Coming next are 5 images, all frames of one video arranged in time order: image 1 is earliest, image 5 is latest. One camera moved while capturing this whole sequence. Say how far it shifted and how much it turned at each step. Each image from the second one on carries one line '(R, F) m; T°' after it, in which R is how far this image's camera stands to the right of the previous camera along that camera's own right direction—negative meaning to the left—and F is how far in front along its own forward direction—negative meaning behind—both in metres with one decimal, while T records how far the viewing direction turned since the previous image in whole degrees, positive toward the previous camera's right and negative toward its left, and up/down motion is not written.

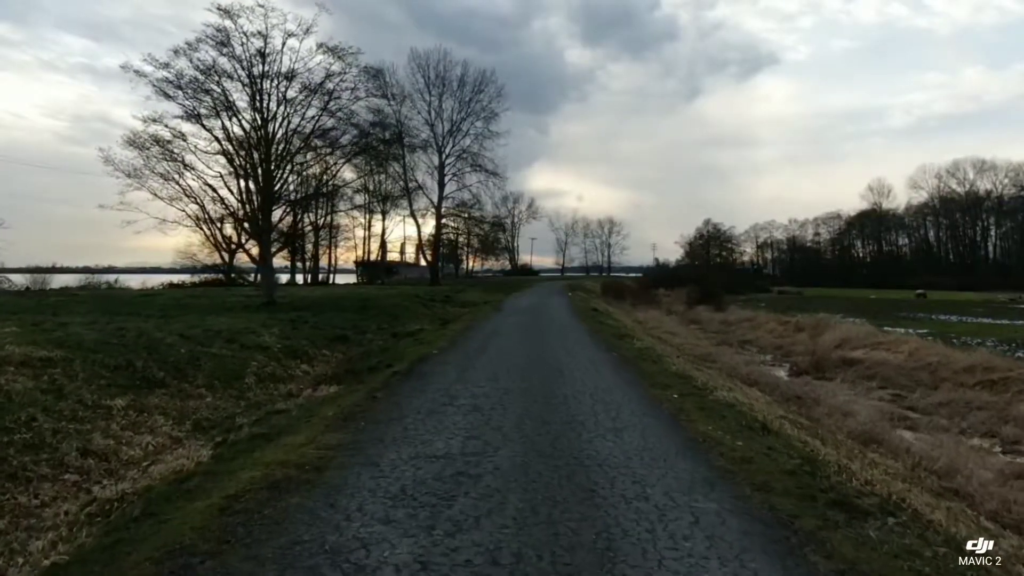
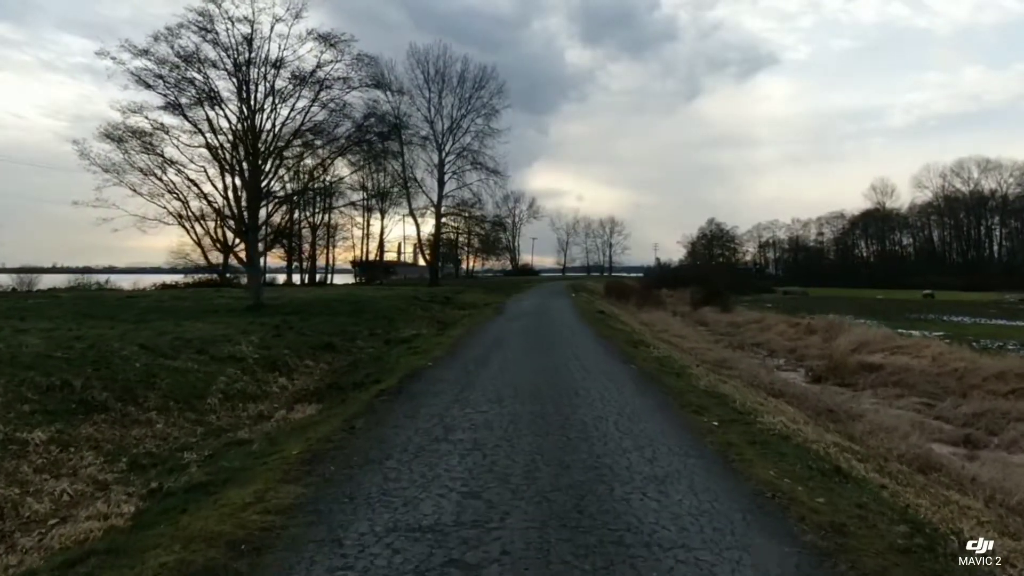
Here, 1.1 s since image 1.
(-0.1, +1.8) m; 0°
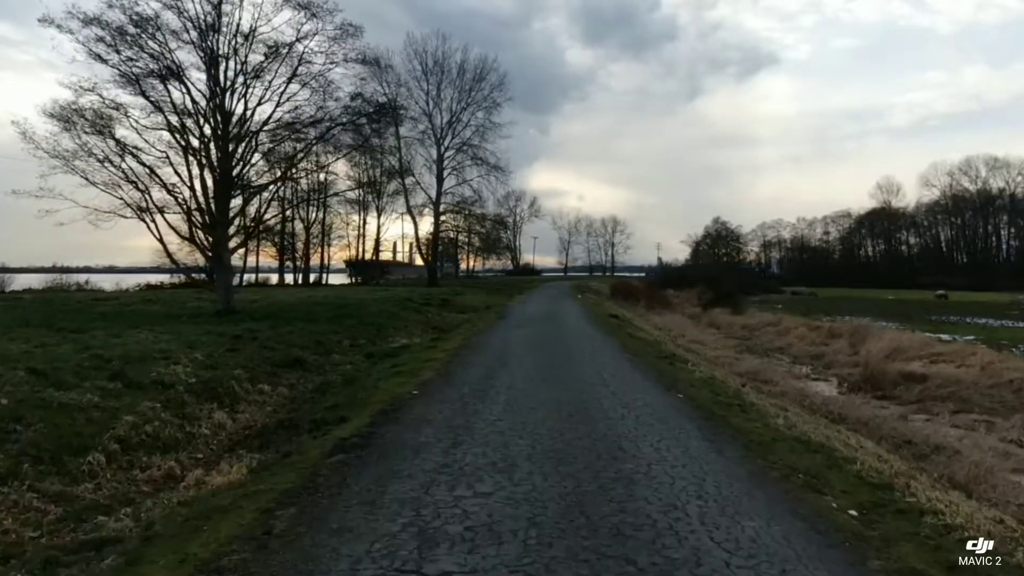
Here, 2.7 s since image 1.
(-0.2, +3.3) m; 0°
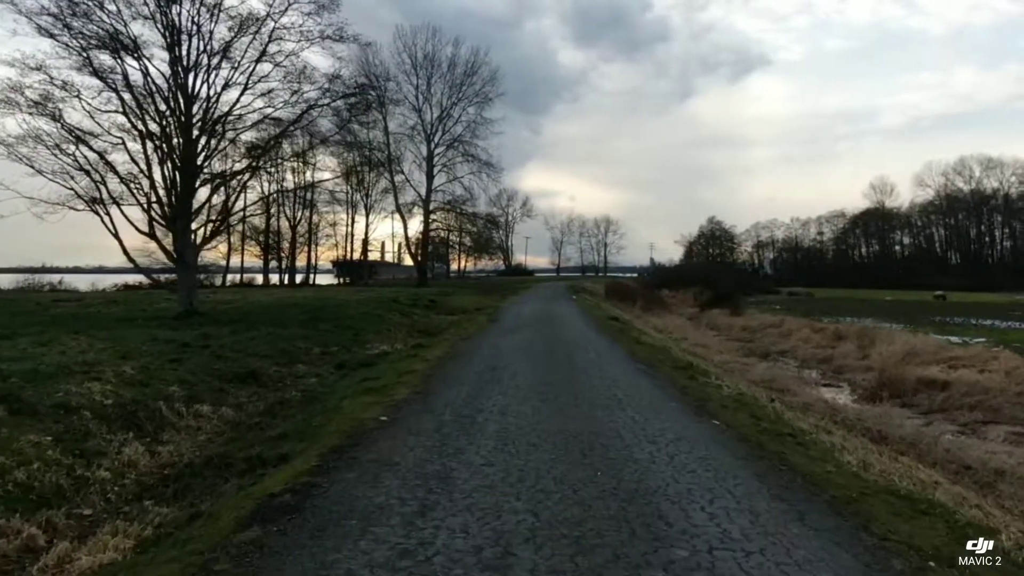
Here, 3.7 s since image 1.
(0.0, +2.2) m; +1°
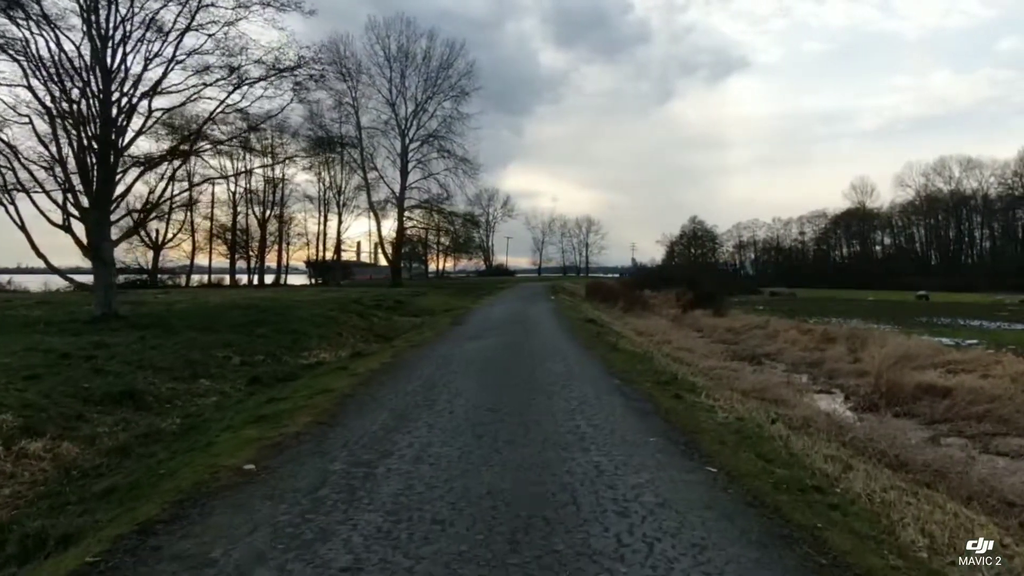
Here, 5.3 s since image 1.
(+0.6, +2.4) m; +1°
